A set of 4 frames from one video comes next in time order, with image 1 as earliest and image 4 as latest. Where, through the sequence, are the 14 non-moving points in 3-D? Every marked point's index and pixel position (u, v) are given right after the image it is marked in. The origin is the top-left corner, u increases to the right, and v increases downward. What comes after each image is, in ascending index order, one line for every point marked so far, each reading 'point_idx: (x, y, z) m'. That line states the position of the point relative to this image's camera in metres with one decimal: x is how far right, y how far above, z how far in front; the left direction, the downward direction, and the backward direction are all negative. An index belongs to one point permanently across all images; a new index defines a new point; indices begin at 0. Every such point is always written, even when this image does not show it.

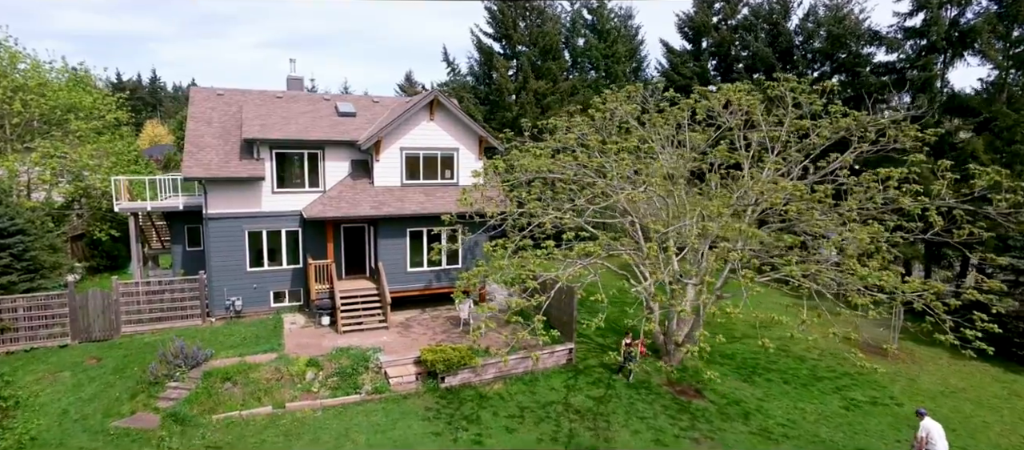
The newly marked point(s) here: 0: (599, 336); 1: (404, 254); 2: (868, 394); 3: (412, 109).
0: (+3.0, -3.8, +18.9) m
1: (-3.9, -1.1, +19.8) m
2: (+10.1, -4.8, +15.4) m
3: (-3.6, +4.1, +19.4) m
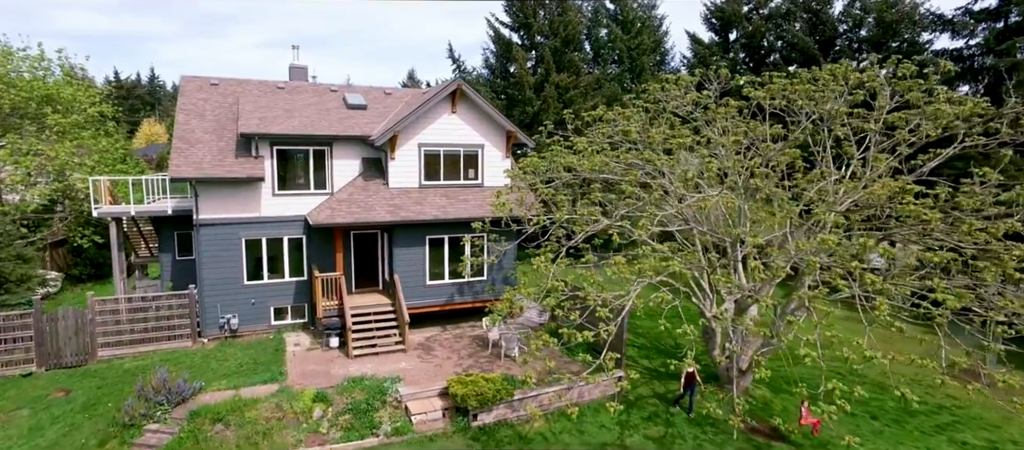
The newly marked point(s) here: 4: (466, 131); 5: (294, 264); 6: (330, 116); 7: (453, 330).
0: (+4.0, -4.1, +16.4) m
1: (-2.9, -1.3, +17.4) m
2: (+11.2, -5.0, +13.0) m
3: (-2.5, +3.9, +17.0) m
4: (-1.5, +3.1, +18.2) m
5: (-7.1, -1.3, +17.7) m
6: (-6.2, +3.7, +18.6) m
7: (-1.9, -3.4, +17.8) m
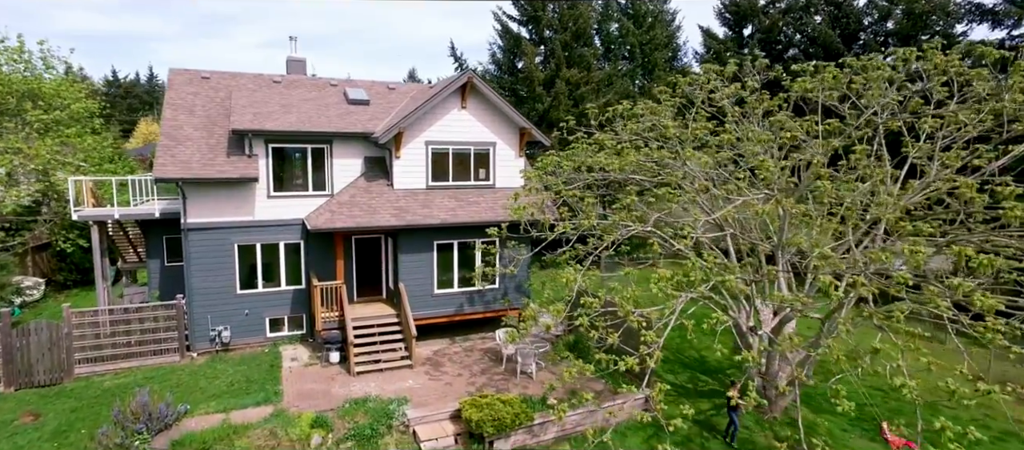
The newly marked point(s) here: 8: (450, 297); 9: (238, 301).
0: (+4.5, -4.2, +15.1) m
1: (-2.4, -1.4, +16.1) m
2: (+11.6, -5.1, +11.6) m
3: (-2.1, +3.8, +15.6) m
4: (-1.1, +3.0, +16.8) m
5: (-6.6, -1.4, +16.4) m
6: (-5.8, +3.6, +17.2) m
7: (-1.5, -3.6, +16.4) m
8: (-1.9, -2.1, +16.3) m
9: (-8.0, -2.2, +15.8) m
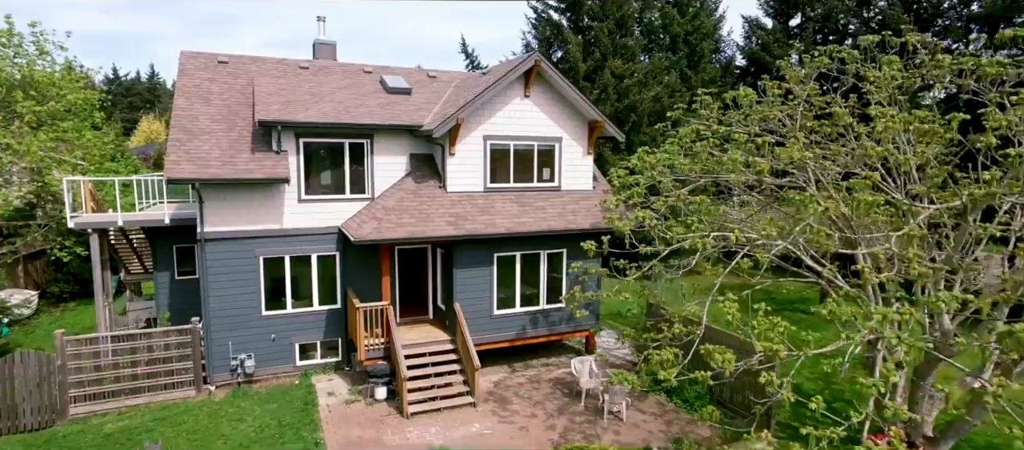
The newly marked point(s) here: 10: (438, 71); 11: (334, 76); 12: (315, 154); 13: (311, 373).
0: (+6.3, -4.4, +12.7) m
1: (-0.6, -1.6, +13.6) m
2: (+13.4, -5.4, +9.2) m
3: (-0.2, +3.6, +13.2) m
4: (+0.8, +2.8, +14.4) m
5: (-4.8, -1.6, +14.0) m
6: (-3.9, +3.4, +14.8) m
7: (+0.4, -3.8, +14.0) m
8: (0.0, -2.4, +13.9) m
9: (-6.1, -2.4, +13.4) m
10: (-2.4, +5.1, +17.9) m
11: (-5.2, +4.4, +16.0) m
12: (-4.9, +1.8, +13.5) m
13: (-5.1, -3.7, +13.8) m
